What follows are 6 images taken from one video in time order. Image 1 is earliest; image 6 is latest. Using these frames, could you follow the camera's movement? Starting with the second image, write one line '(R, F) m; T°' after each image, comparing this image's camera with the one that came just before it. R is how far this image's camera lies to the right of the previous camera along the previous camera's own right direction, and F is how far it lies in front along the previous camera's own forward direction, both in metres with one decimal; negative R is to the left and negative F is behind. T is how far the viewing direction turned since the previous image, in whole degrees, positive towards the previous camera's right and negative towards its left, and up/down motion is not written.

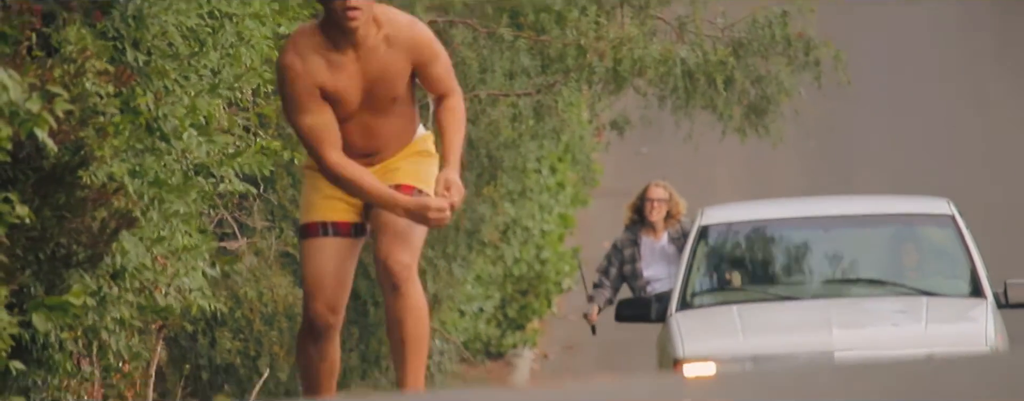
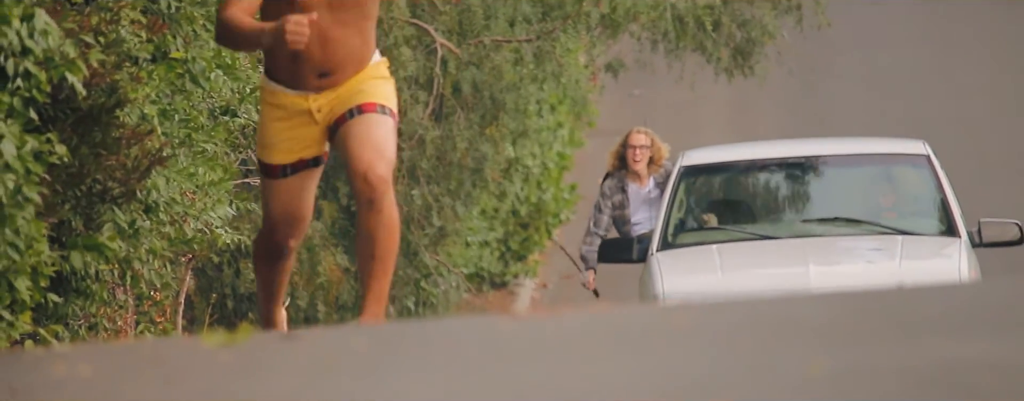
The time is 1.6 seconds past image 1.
(+0.1, -0.5) m; -1°
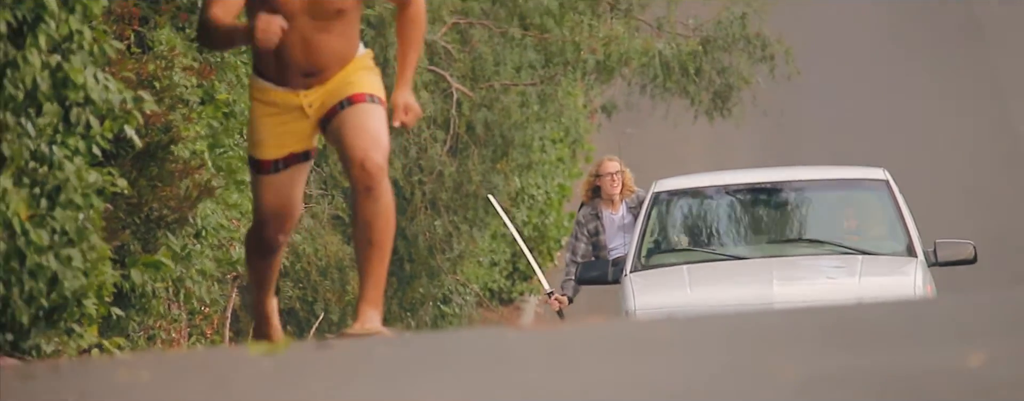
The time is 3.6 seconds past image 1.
(+0.1, -0.9) m; -1°
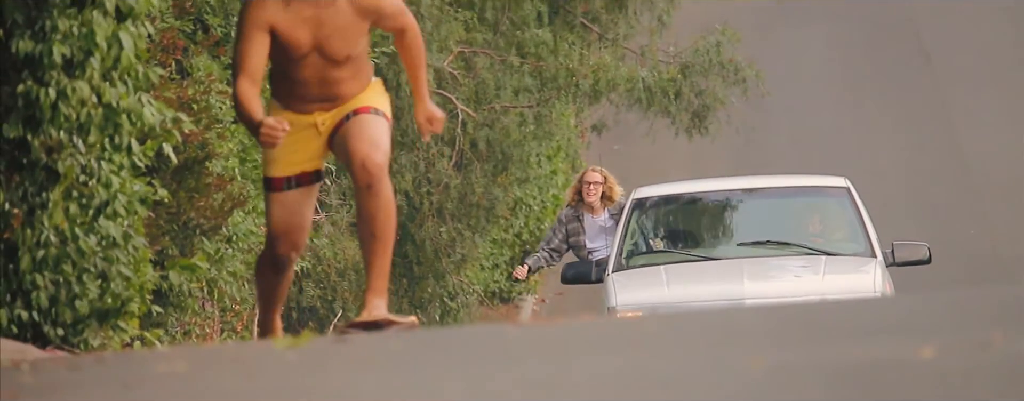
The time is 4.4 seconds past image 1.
(+0.1, -0.8) m; 0°
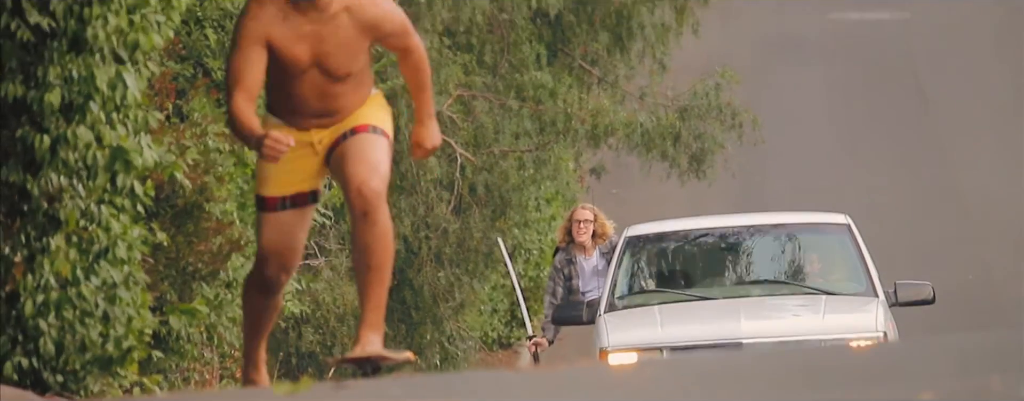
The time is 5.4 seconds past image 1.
(+0.1, 0.0) m; 0°
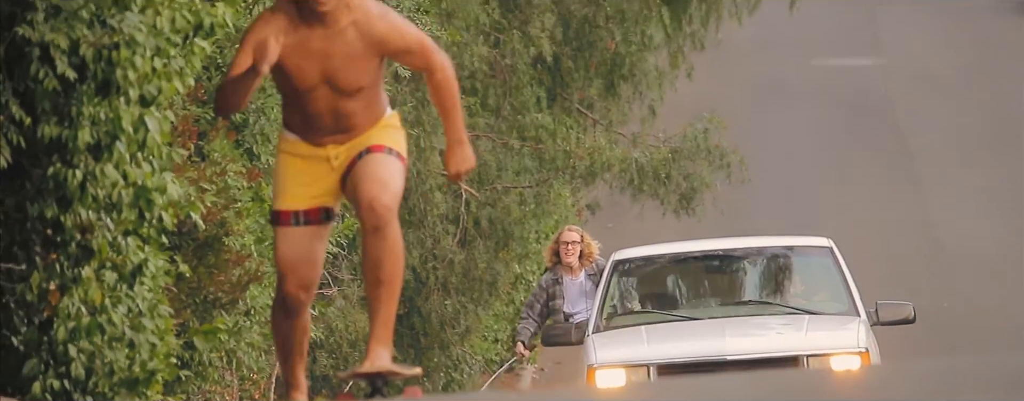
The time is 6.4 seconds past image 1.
(0.0, -0.5) m; 0°
